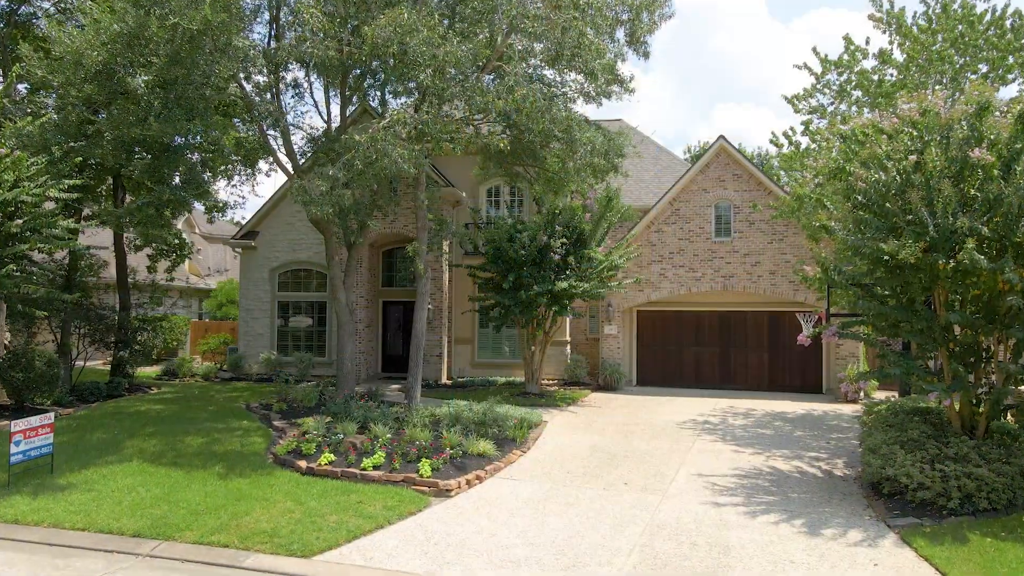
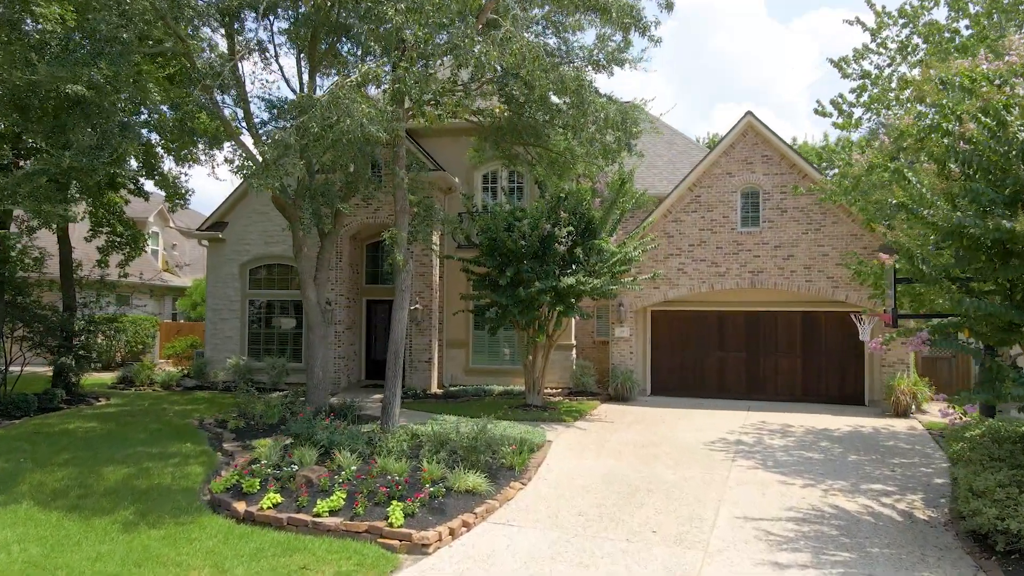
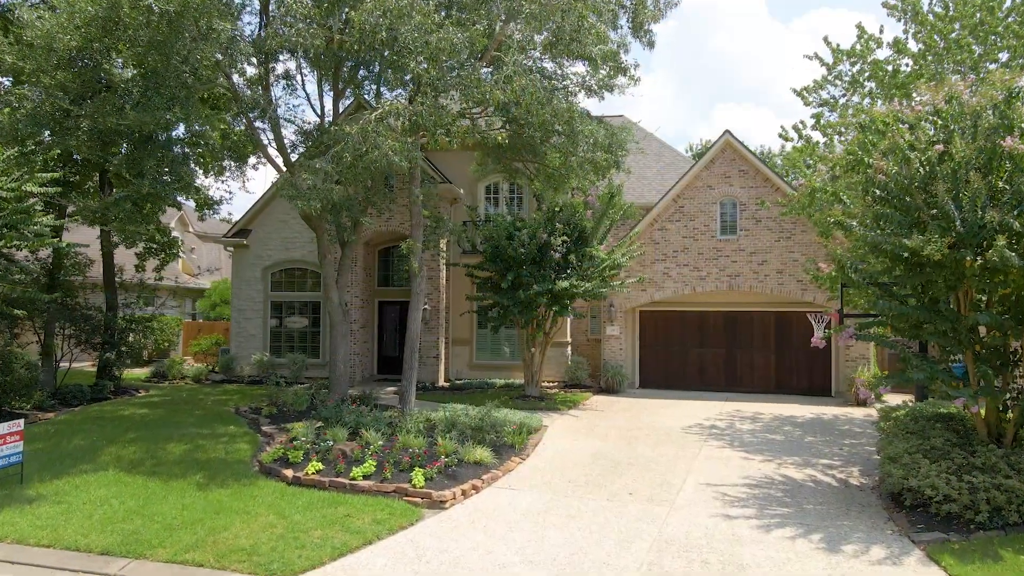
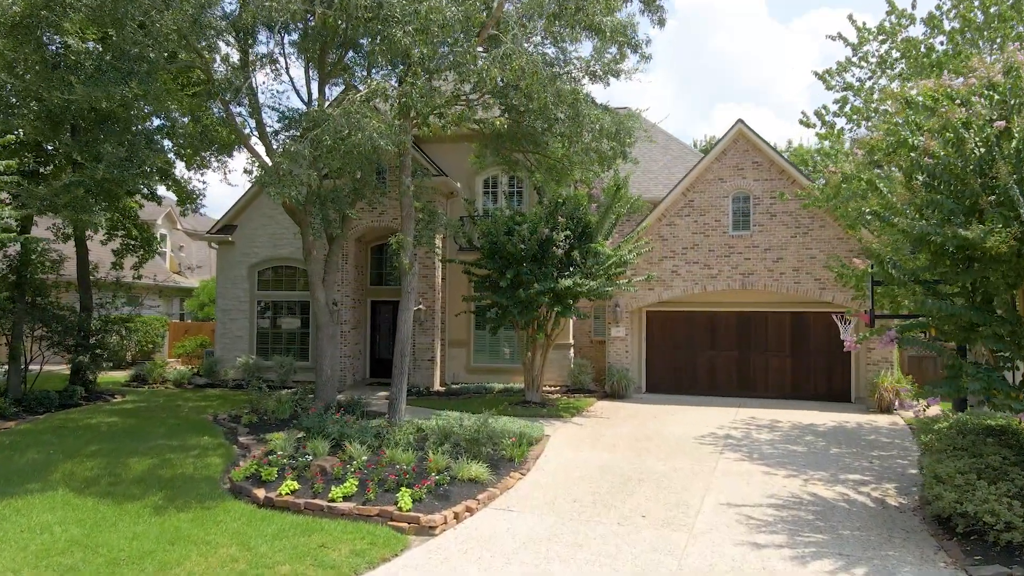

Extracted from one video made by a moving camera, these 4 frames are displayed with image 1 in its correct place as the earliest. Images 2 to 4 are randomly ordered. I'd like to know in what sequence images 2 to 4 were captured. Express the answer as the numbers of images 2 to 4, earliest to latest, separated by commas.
3, 4, 2
